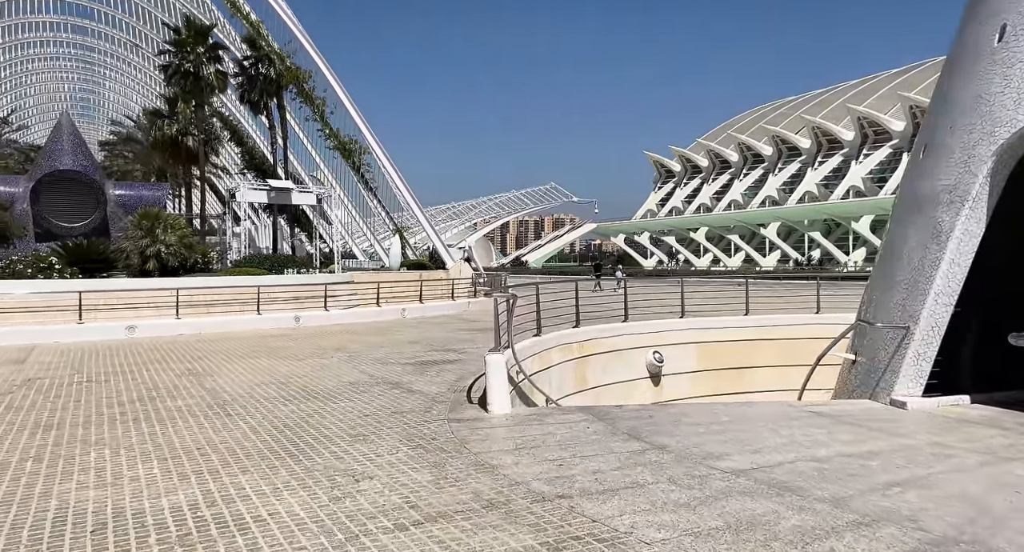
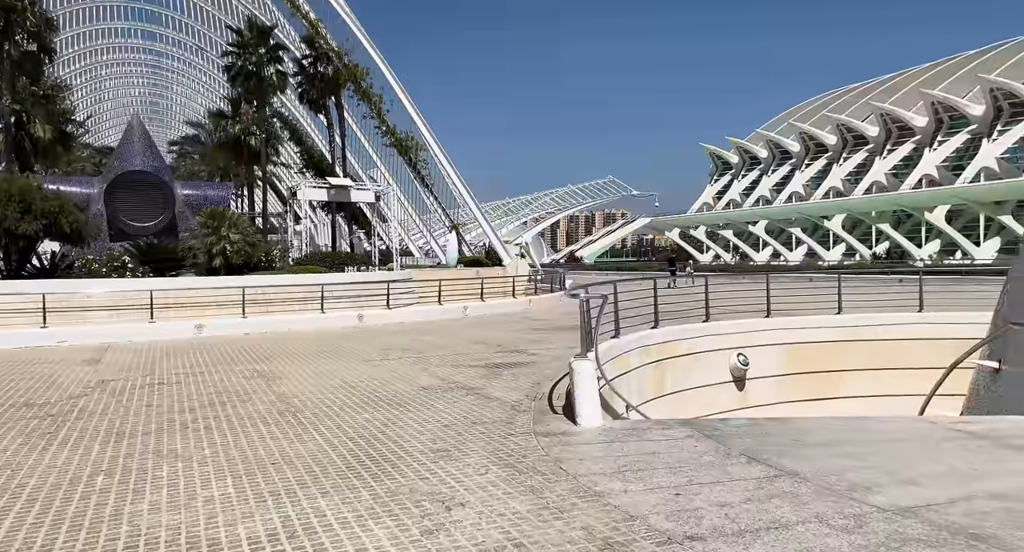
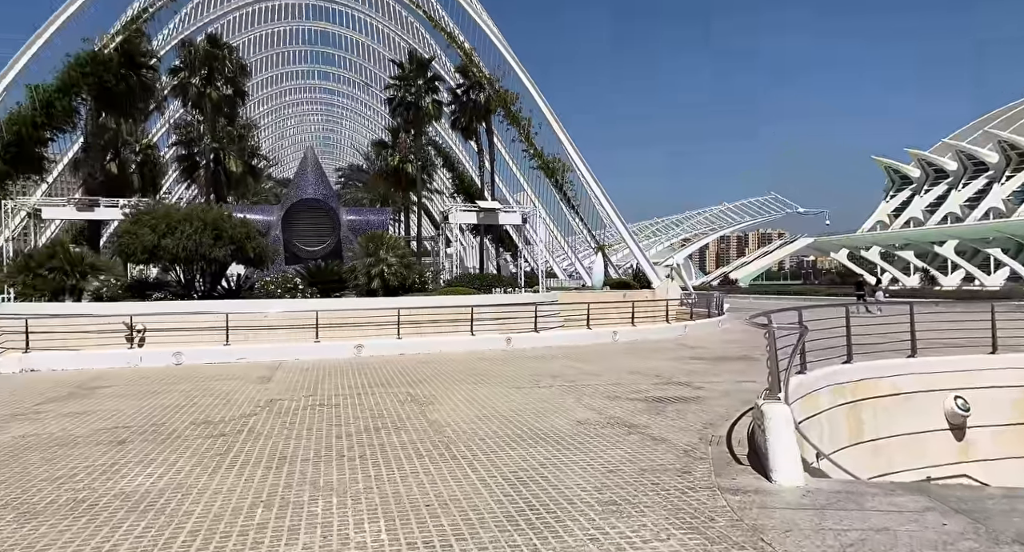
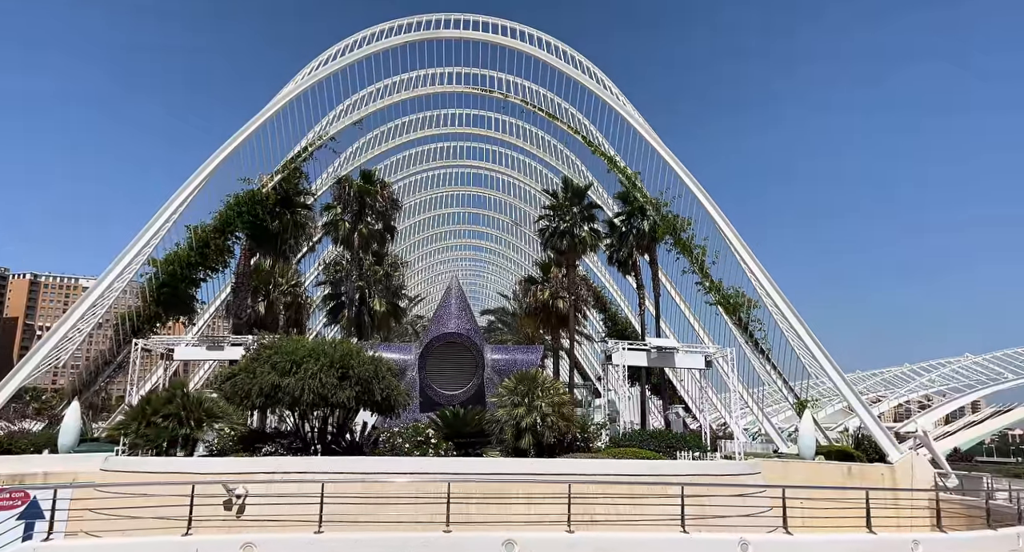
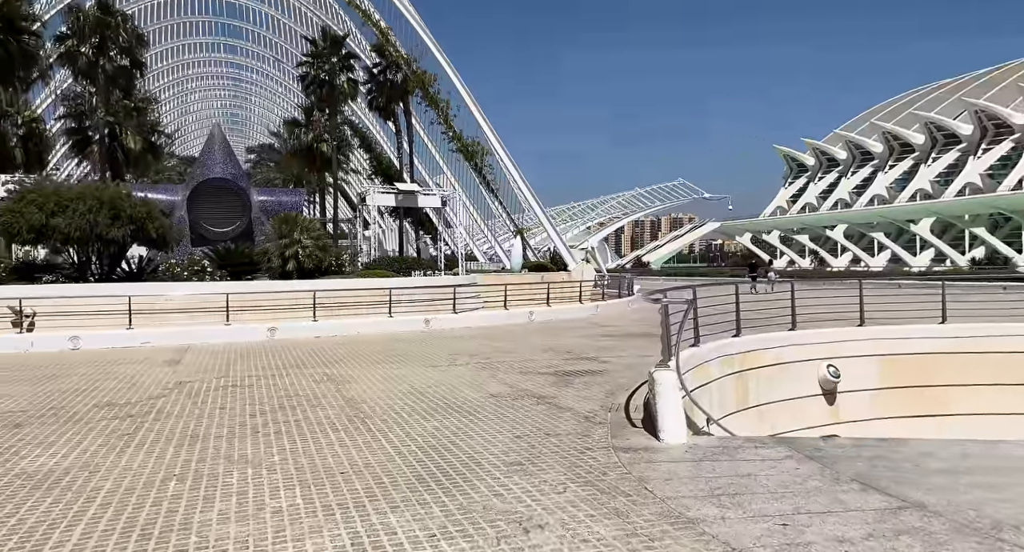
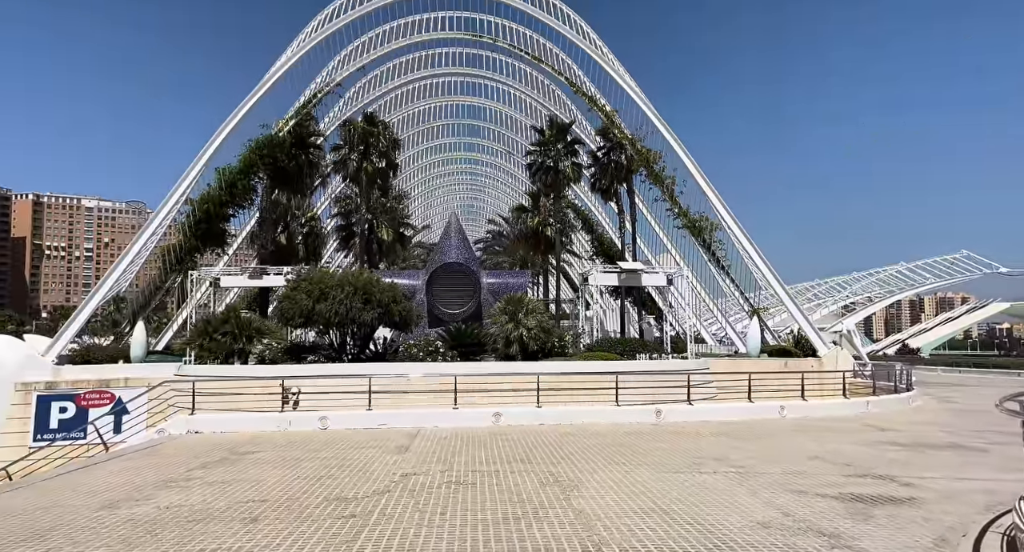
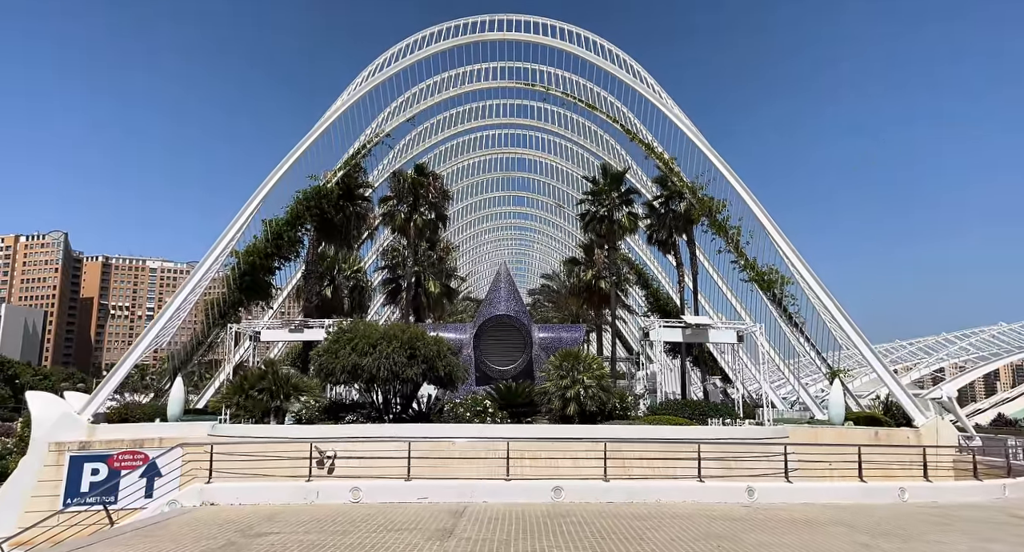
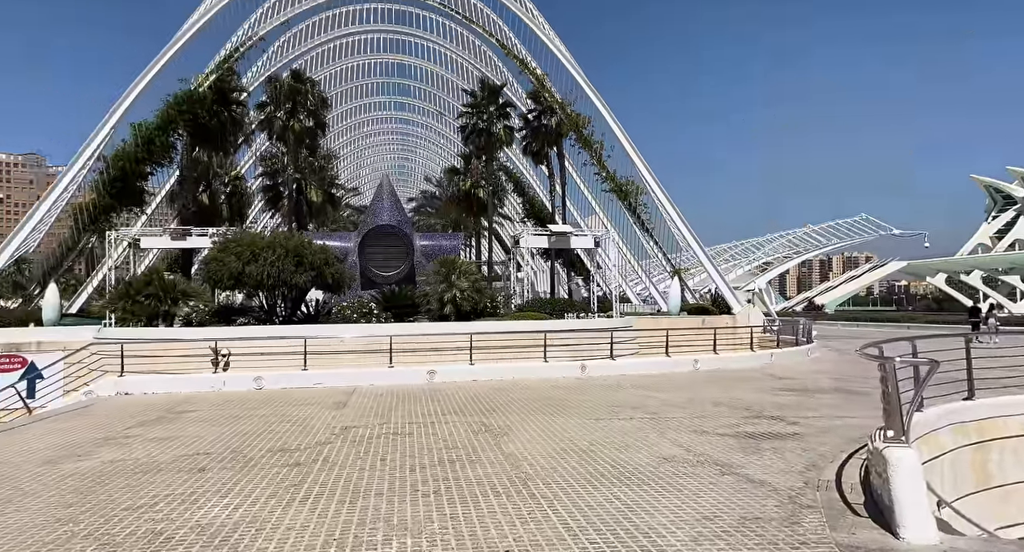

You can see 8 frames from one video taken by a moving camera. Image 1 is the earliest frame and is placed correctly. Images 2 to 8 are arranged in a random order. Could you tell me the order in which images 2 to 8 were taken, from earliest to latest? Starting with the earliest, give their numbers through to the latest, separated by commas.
2, 5, 3, 8, 6, 7, 4
